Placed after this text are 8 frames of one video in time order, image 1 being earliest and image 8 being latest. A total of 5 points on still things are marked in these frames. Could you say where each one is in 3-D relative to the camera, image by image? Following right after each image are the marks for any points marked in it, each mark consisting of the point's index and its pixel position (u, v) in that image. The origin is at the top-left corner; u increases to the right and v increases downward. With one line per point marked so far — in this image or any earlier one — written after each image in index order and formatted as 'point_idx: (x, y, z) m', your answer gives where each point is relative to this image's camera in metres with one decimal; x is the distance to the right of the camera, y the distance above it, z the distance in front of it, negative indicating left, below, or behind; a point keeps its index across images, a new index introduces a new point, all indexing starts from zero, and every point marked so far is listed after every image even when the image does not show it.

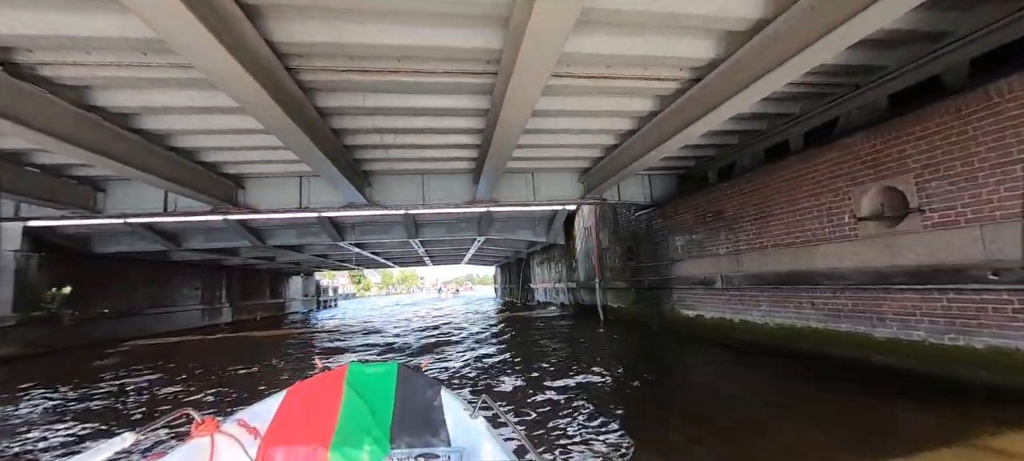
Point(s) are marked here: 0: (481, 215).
0: (-1.0, +0.5, +11.7) m
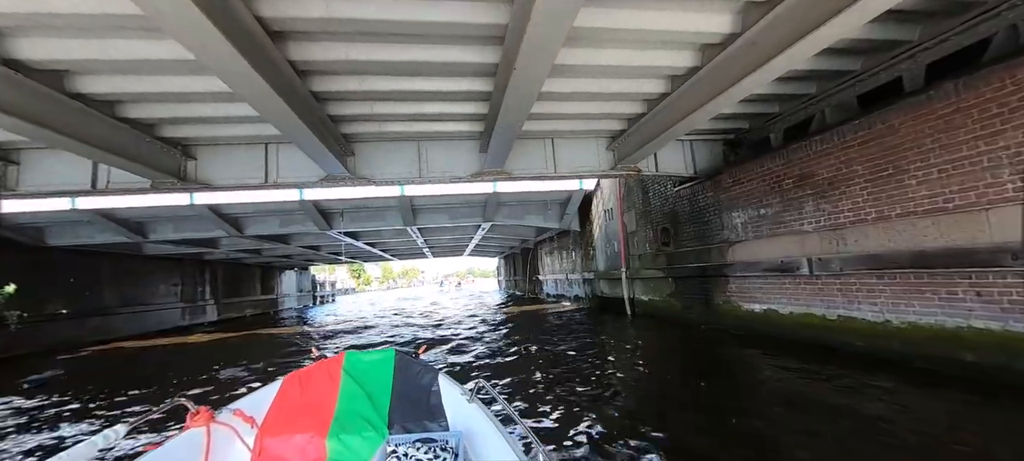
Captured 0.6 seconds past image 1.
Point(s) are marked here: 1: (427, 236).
0: (-0.8, +1.0, +10.3) m
1: (-3.5, -0.2, +14.6) m
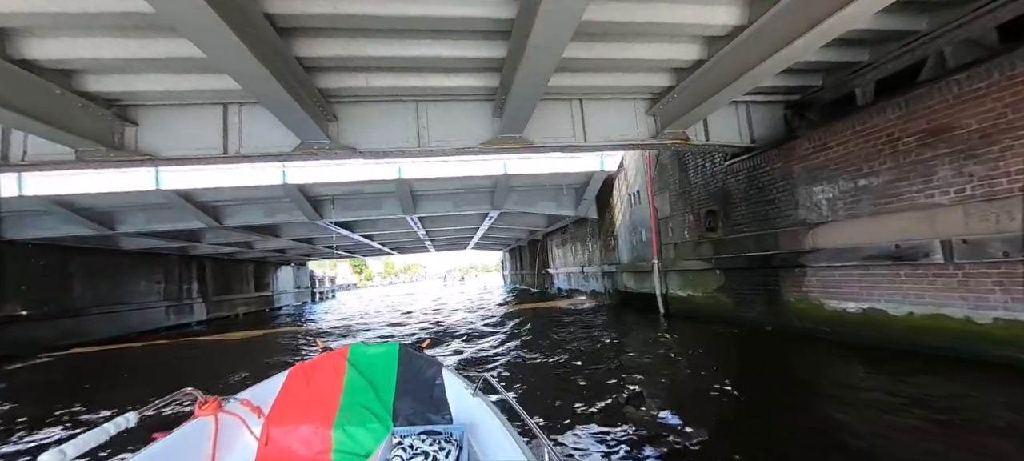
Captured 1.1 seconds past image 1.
0: (-0.4, +1.3, +9.1) m
1: (-3.2, +0.2, +13.5) m
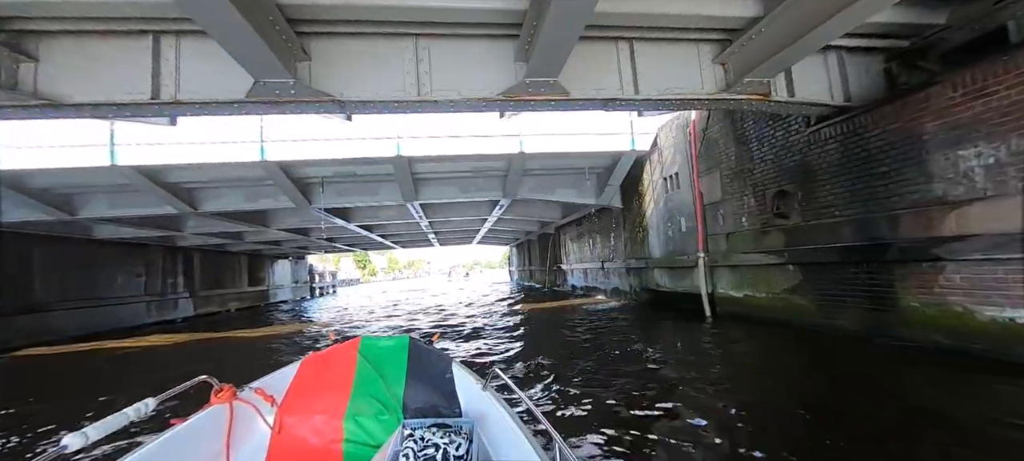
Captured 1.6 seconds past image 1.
0: (-0.1, +1.5, +8.0) m
1: (-2.8, +0.5, +12.3) m
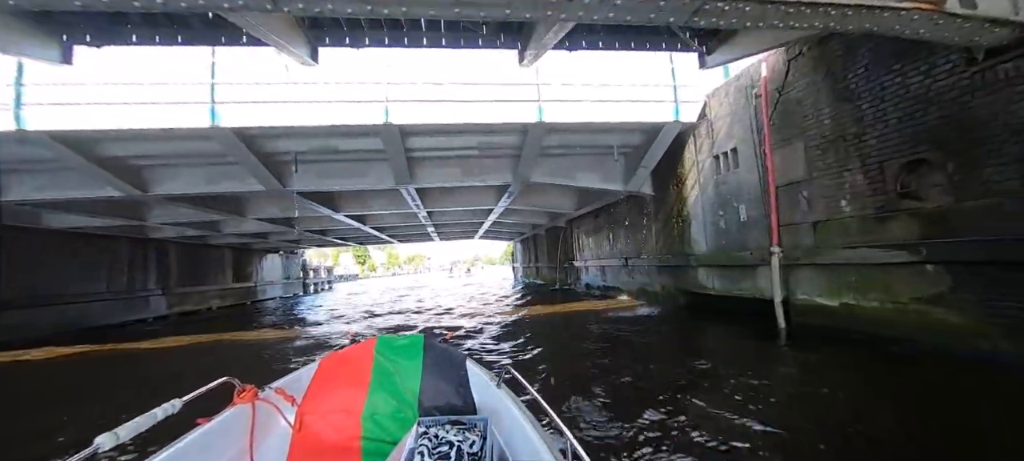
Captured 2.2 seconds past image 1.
0: (+0.2, +1.7, +6.6) m
1: (-2.5, +0.7, +10.9) m
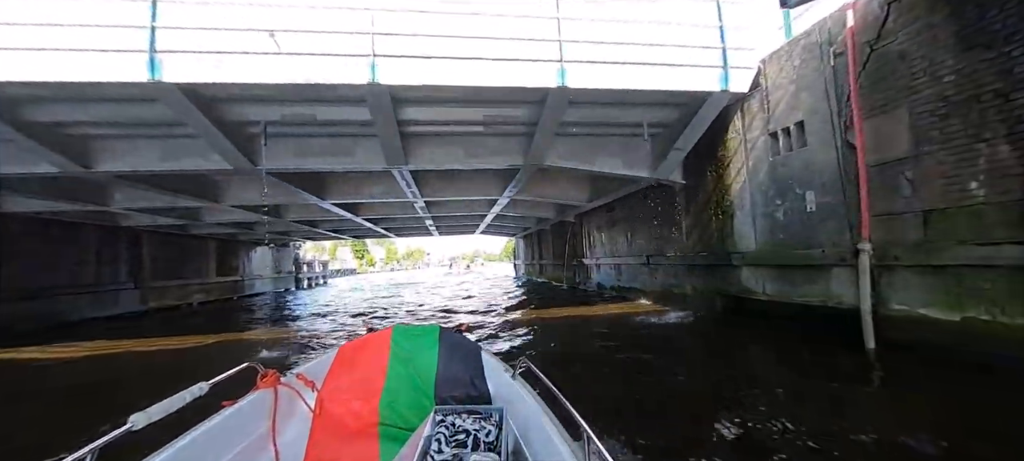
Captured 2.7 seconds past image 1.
0: (+0.4, +1.9, +5.5) m
1: (-2.3, +1.0, +9.9) m
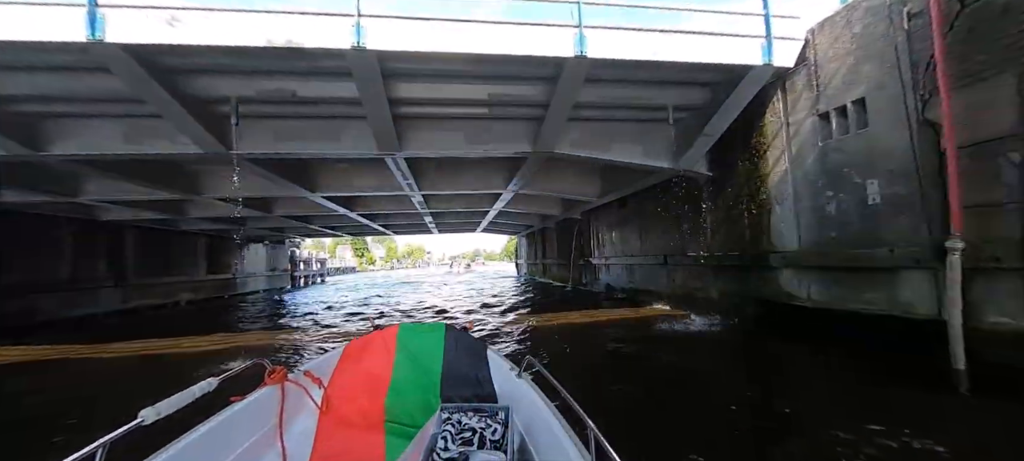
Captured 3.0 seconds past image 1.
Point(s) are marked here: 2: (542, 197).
0: (+0.5, +2.0, +4.8) m
1: (-2.2, +1.1, +9.2) m
2: (+1.0, +1.0, +11.8) m
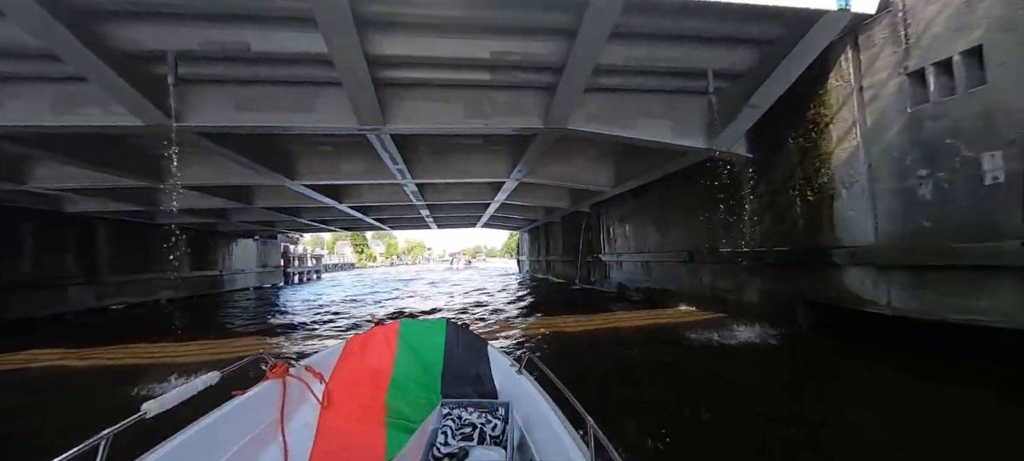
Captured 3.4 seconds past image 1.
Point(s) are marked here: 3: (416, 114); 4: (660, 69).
0: (+0.6, +2.1, +3.9) m
1: (-2.1, +1.2, +8.3) m
2: (+1.0, +1.2, +10.9) m
3: (-1.3, +1.6, +4.9) m
4: (+1.9, +2.0, +4.4) m
